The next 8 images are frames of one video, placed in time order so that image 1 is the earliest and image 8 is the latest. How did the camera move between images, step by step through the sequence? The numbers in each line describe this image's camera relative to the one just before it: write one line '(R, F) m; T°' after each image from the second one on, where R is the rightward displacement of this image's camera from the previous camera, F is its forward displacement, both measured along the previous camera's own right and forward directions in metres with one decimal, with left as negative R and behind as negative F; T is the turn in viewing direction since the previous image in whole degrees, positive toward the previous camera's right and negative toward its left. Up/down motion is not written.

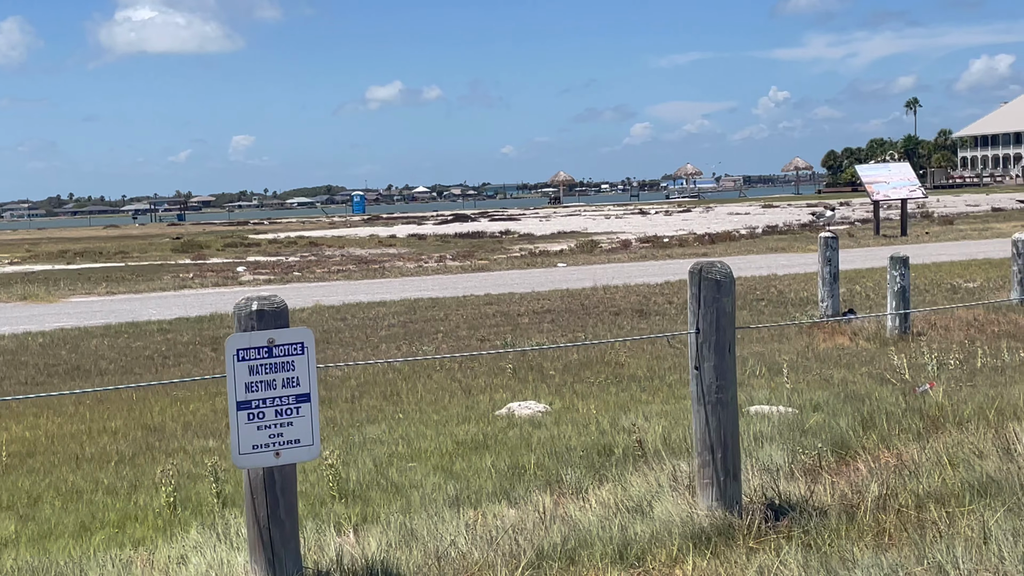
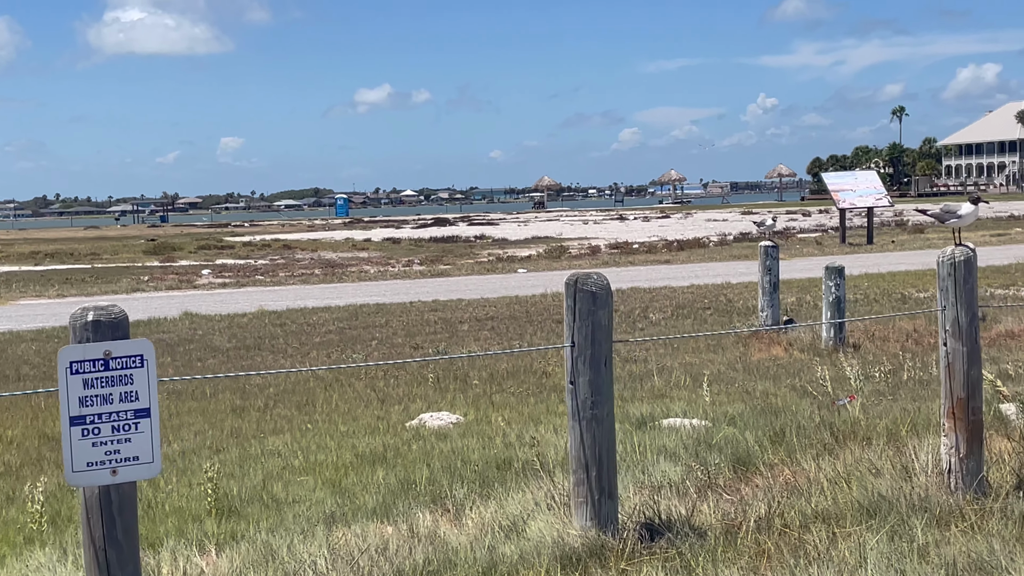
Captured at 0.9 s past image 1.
(+0.5, +0.2) m; +1°
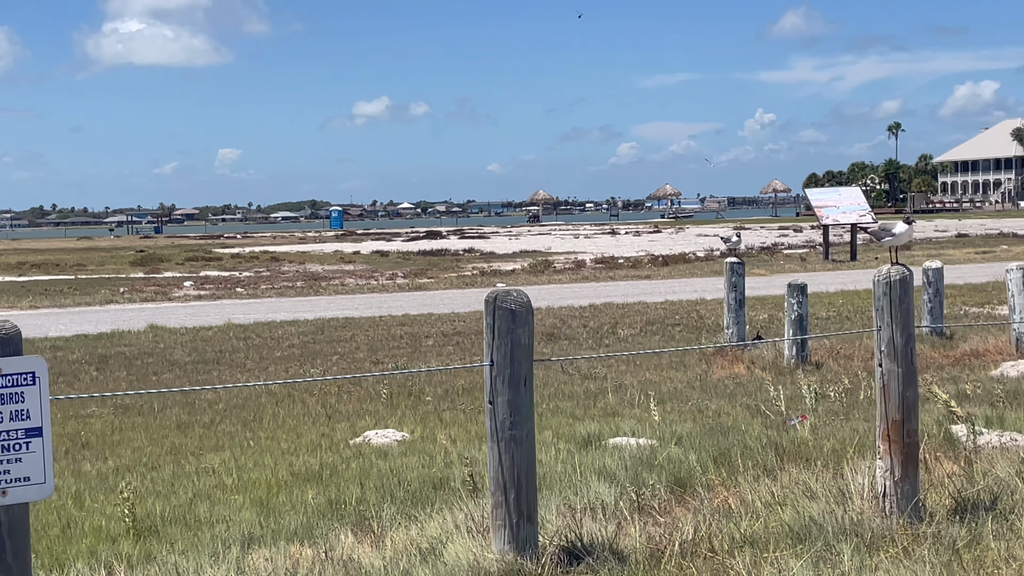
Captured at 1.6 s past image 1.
(+0.3, +0.1) m; 0°
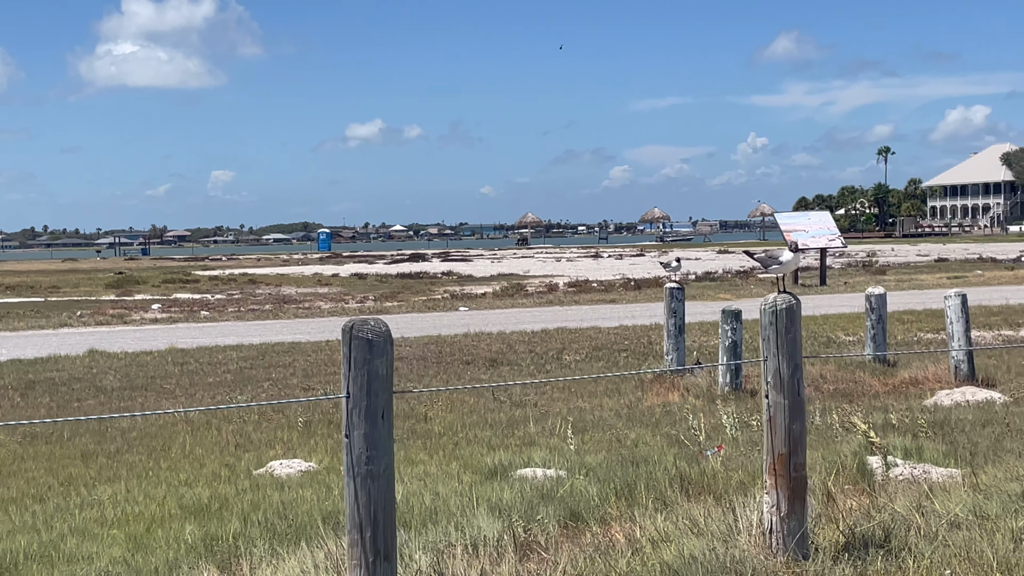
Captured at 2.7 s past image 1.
(+0.6, +0.2) m; +1°
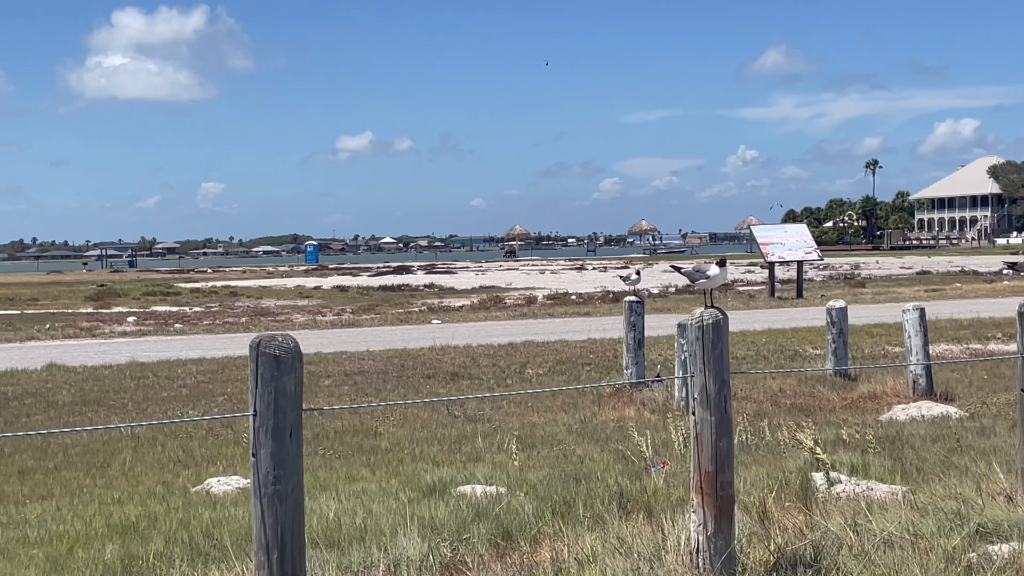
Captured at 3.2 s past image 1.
(+0.3, +0.1) m; +1°
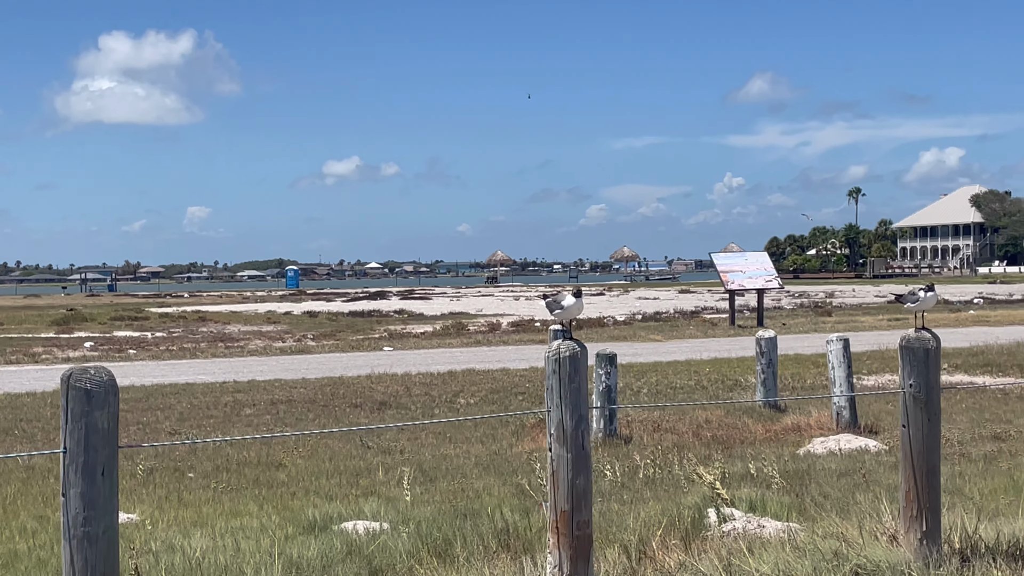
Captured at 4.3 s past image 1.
(+0.6, +0.2) m; +1°
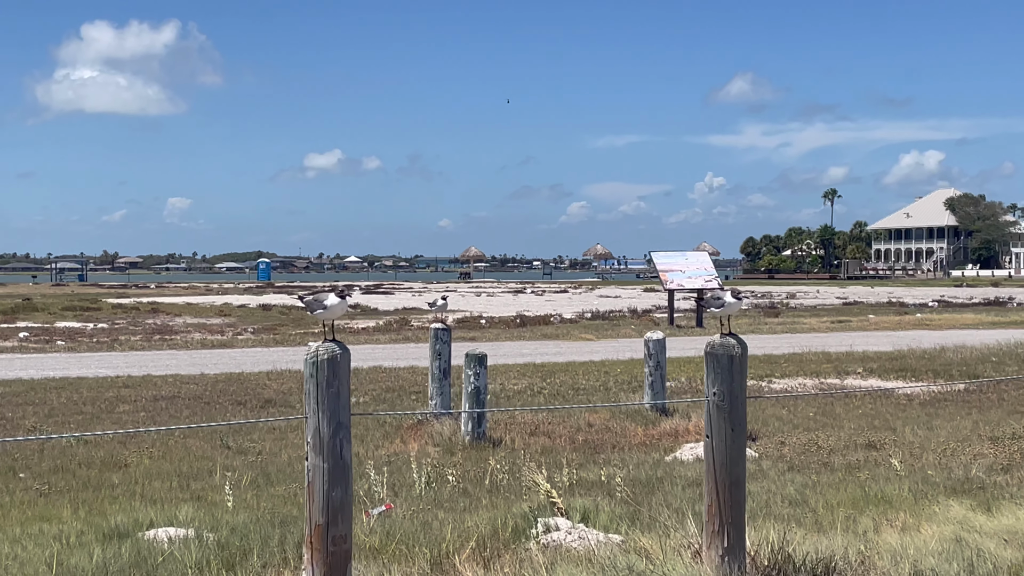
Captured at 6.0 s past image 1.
(+1.0, +0.4) m; +1°
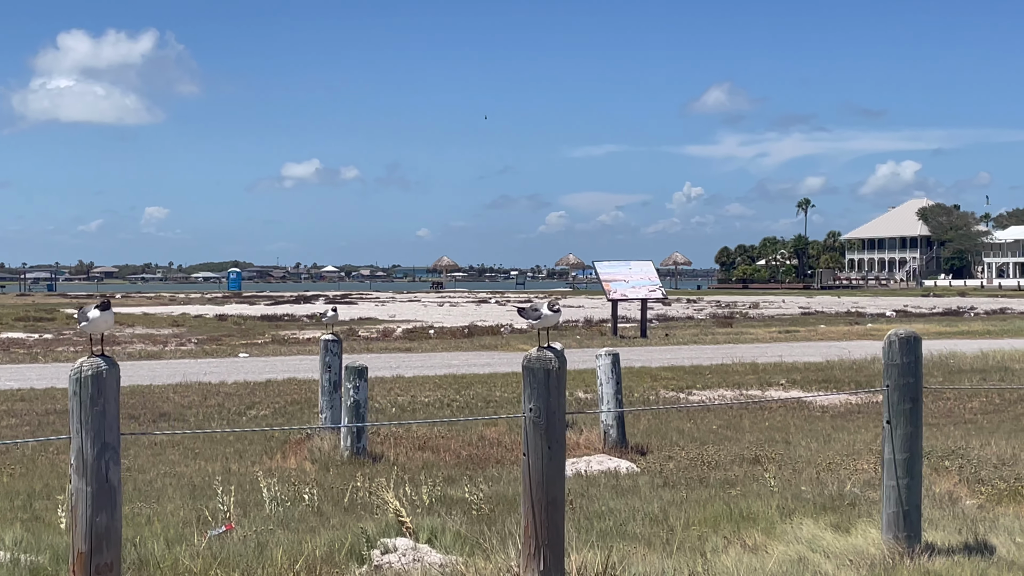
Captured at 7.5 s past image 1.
(+0.8, +0.3) m; +1°
